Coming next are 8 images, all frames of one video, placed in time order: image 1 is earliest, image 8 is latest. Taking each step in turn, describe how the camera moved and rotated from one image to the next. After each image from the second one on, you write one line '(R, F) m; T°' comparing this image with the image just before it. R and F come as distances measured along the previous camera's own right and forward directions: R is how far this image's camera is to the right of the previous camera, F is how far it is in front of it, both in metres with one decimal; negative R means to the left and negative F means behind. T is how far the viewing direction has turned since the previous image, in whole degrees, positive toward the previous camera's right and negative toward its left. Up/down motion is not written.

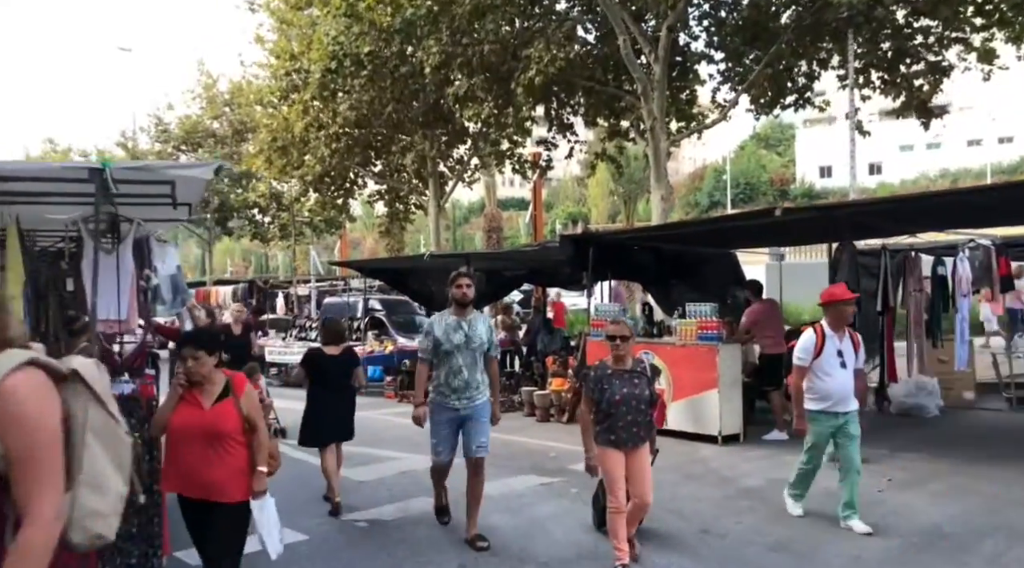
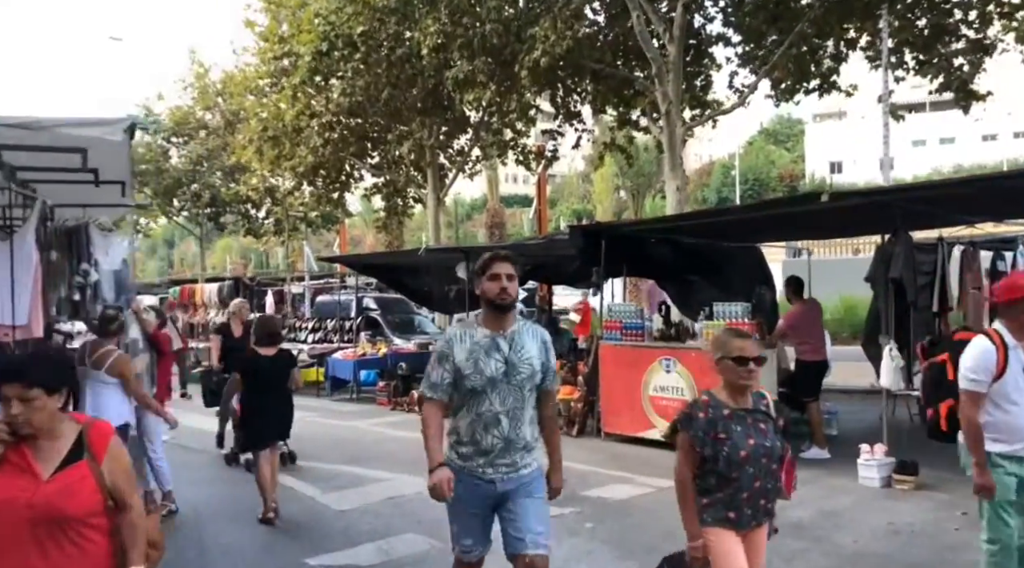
(0.0, +1.2) m; 0°
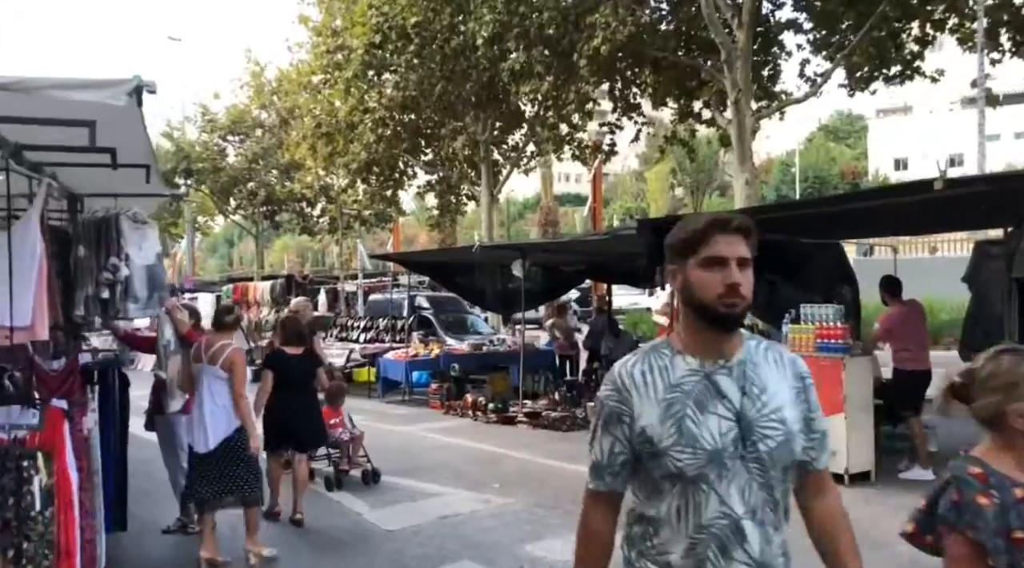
(-0.1, +0.7) m; -3°
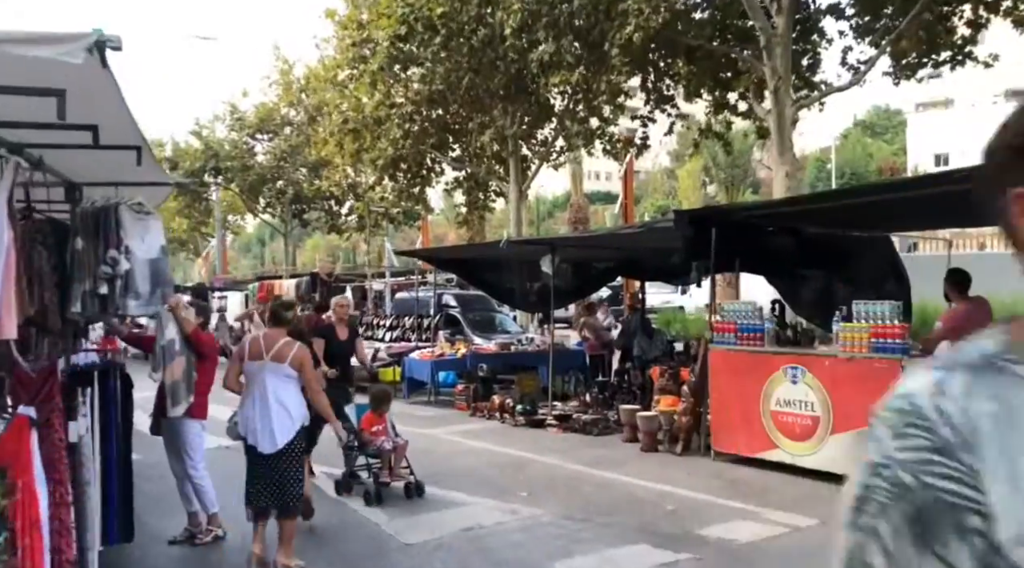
(0.0, +0.5) m; -2°
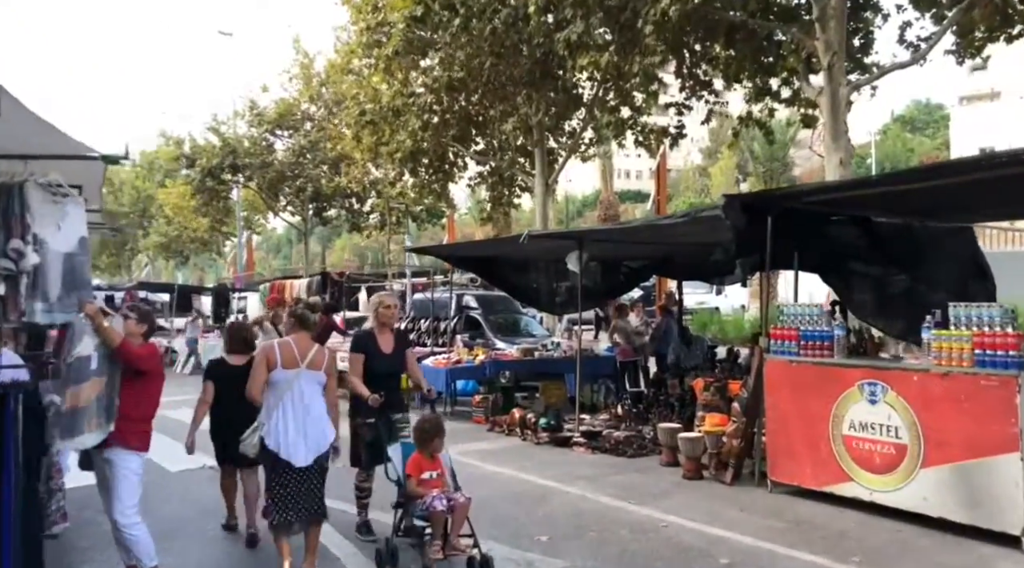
(+0.1, +1.3) m; -2°
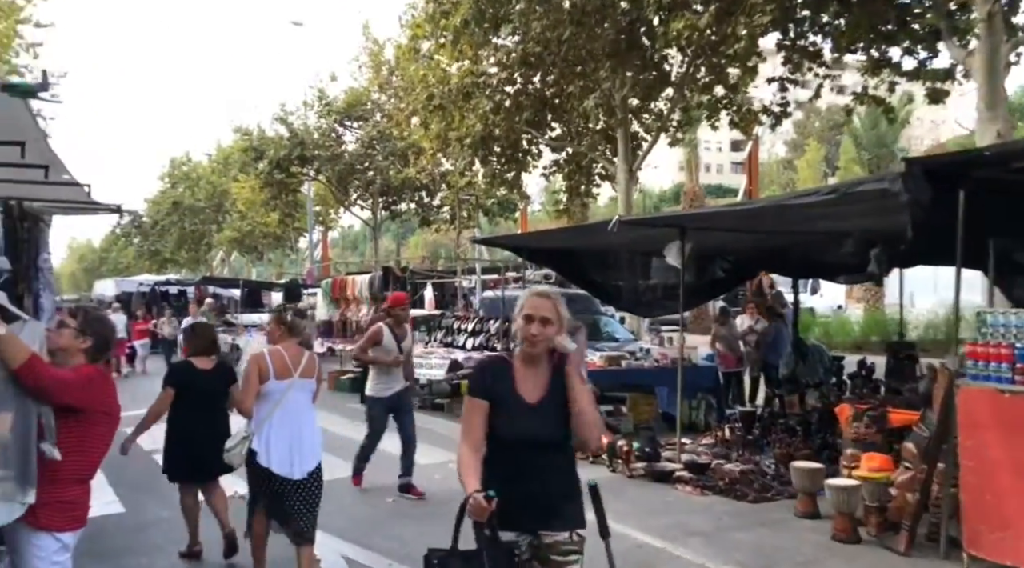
(-0.1, +1.8) m; -5°
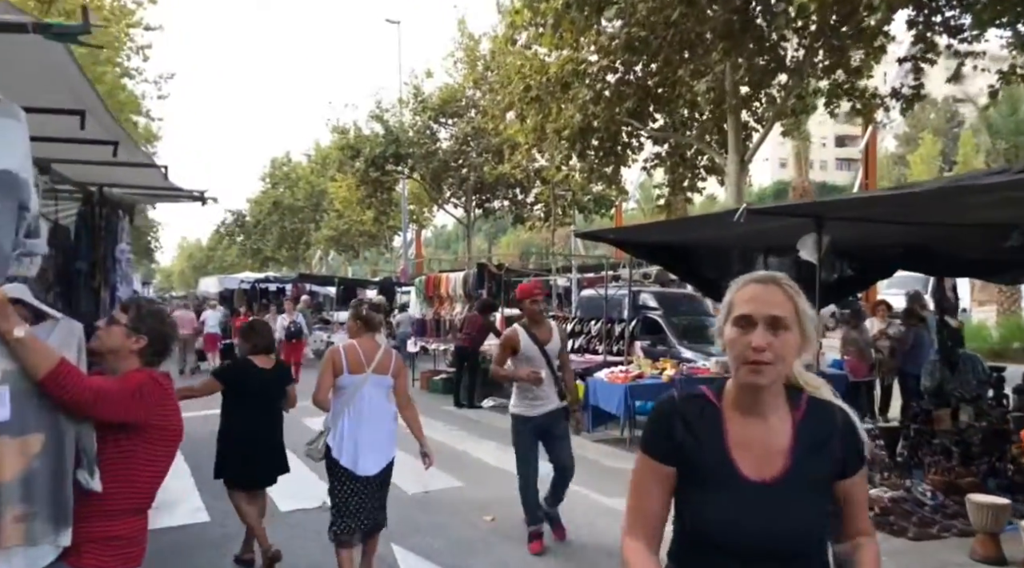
(-0.2, +0.8) m; -6°
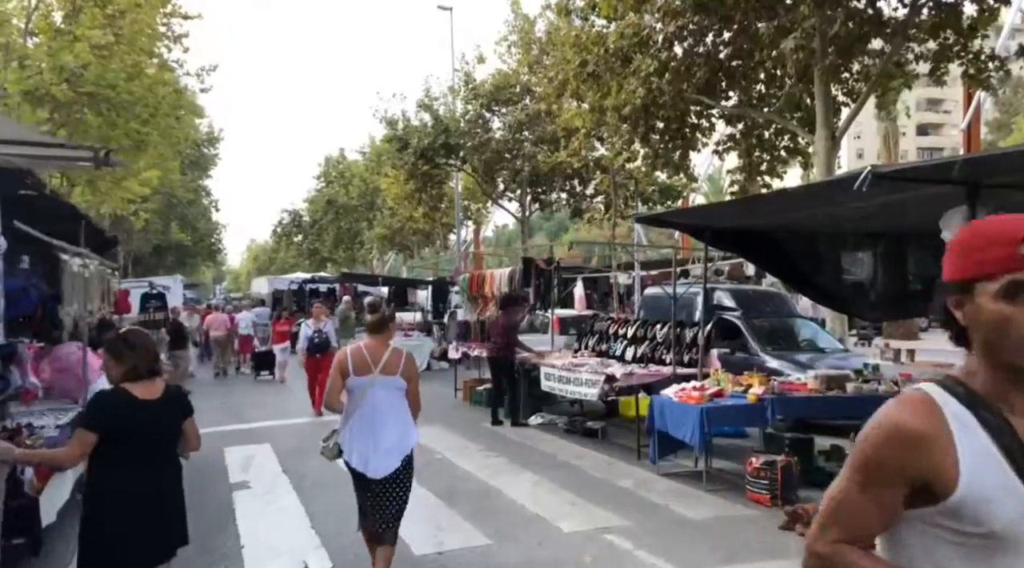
(+0.2, +2.0) m; -4°
